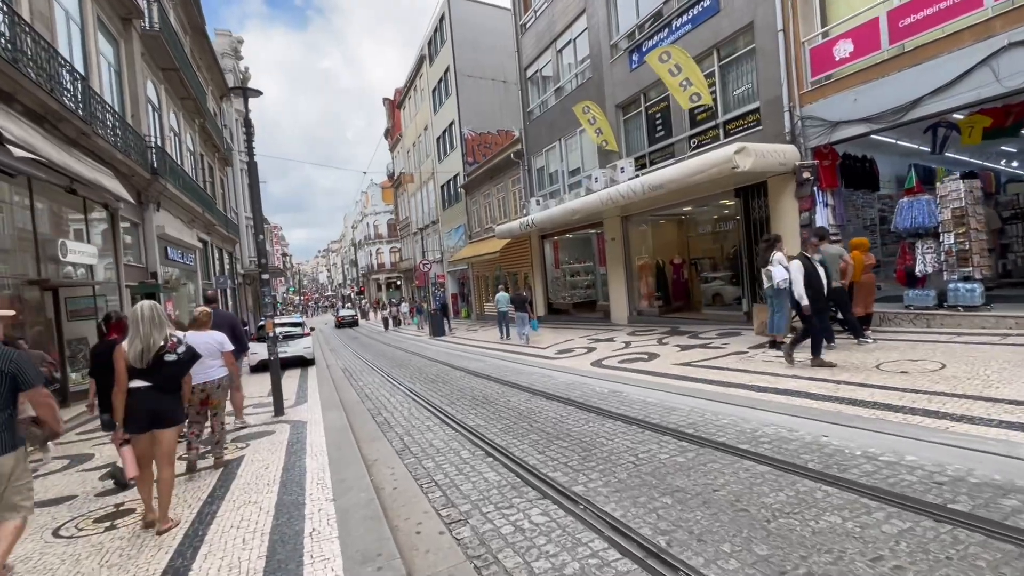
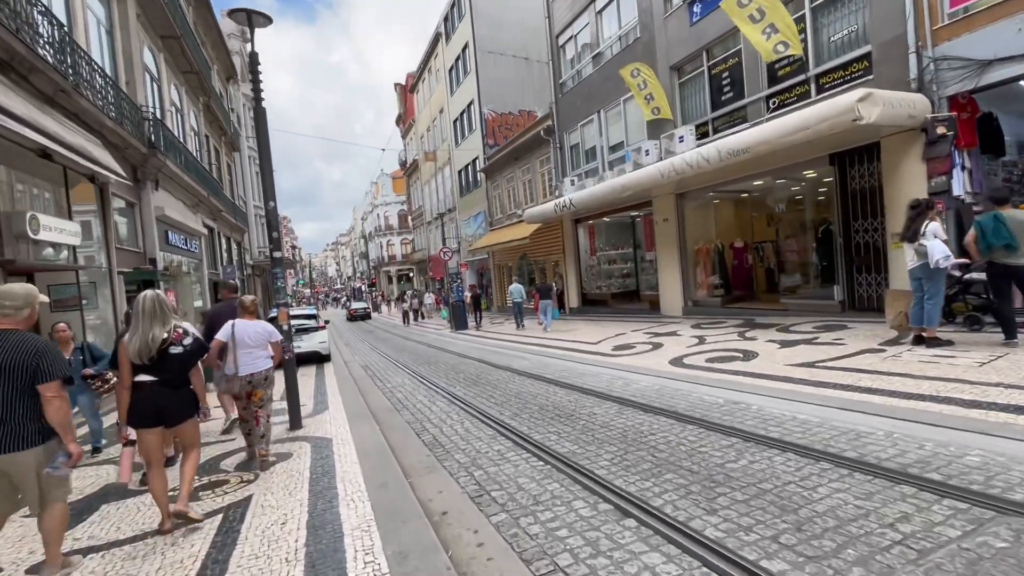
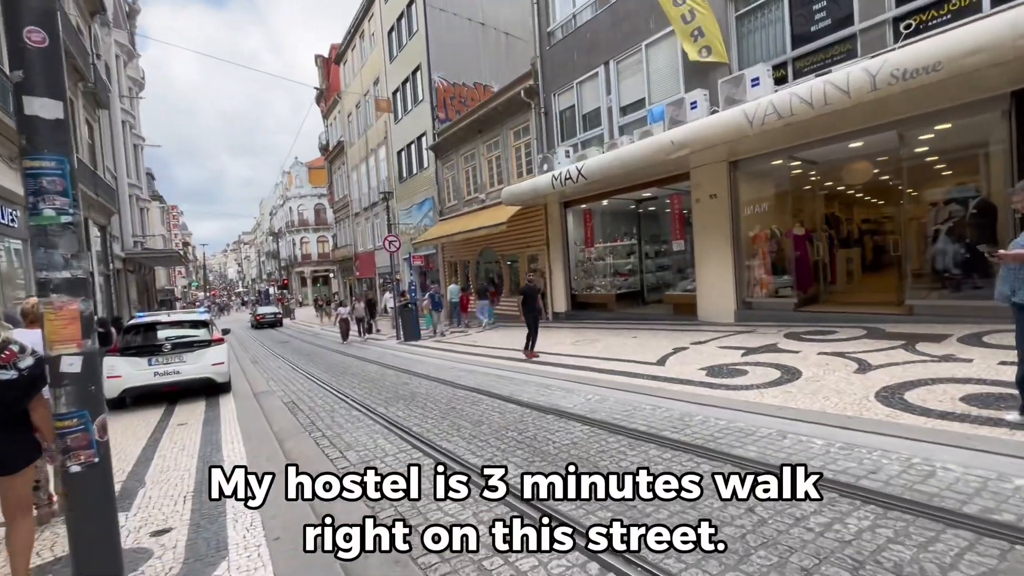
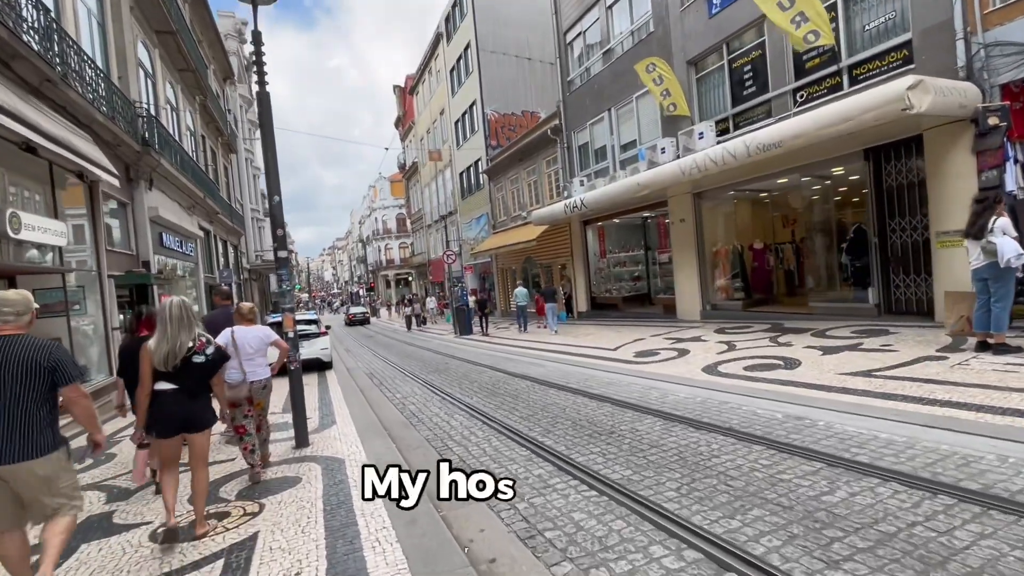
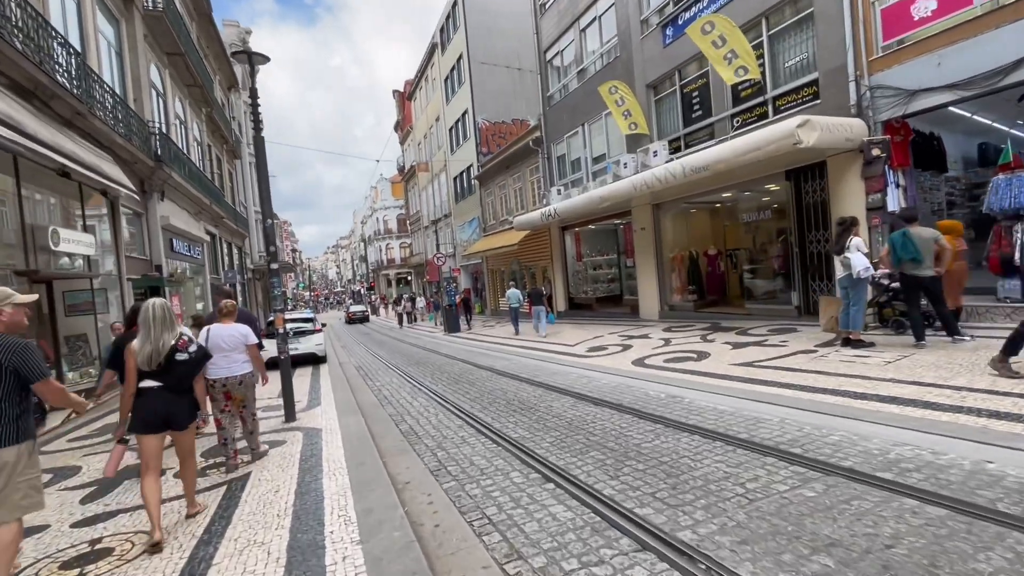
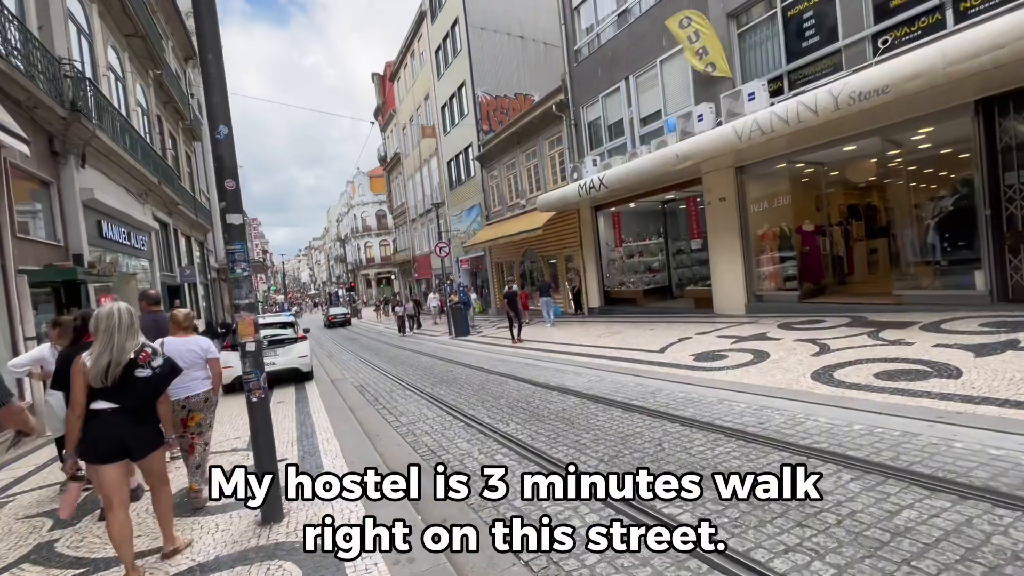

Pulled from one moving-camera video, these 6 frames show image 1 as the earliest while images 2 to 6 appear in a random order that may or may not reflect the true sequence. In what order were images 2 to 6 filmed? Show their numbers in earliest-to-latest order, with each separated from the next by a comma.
5, 2, 4, 6, 3
